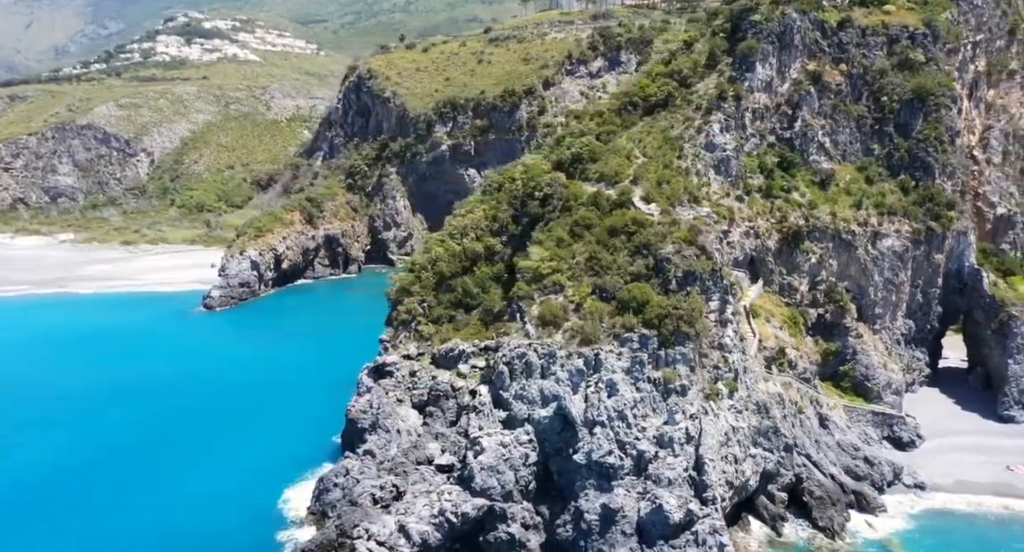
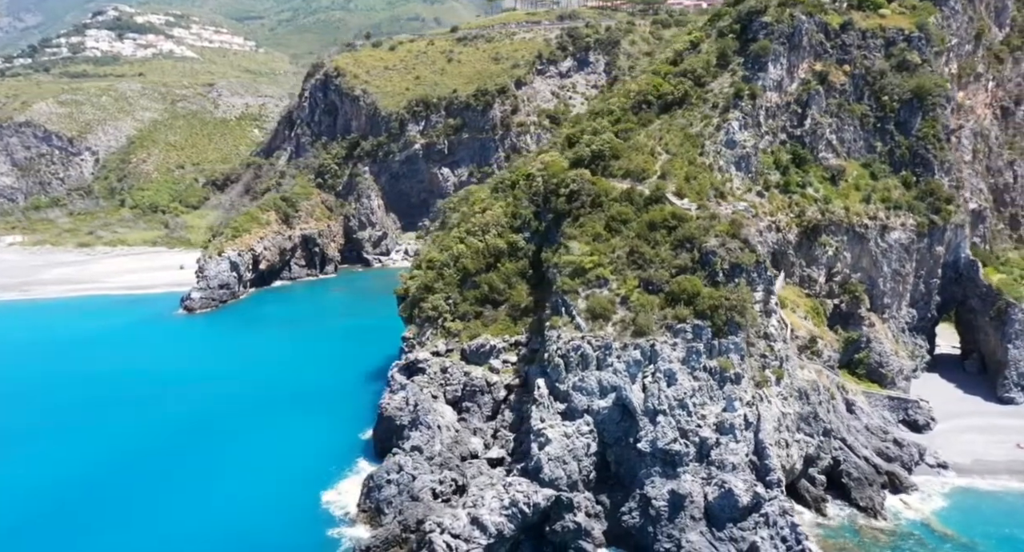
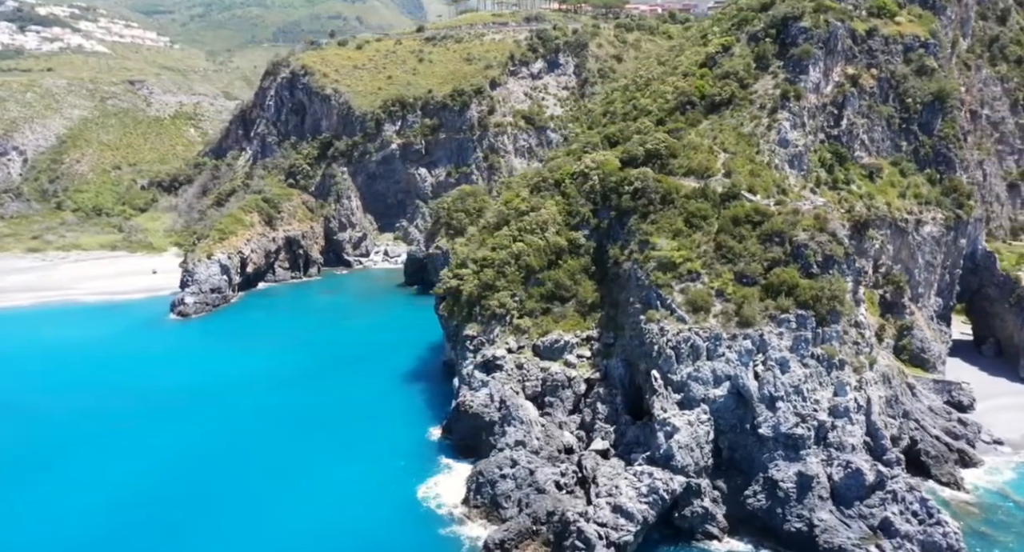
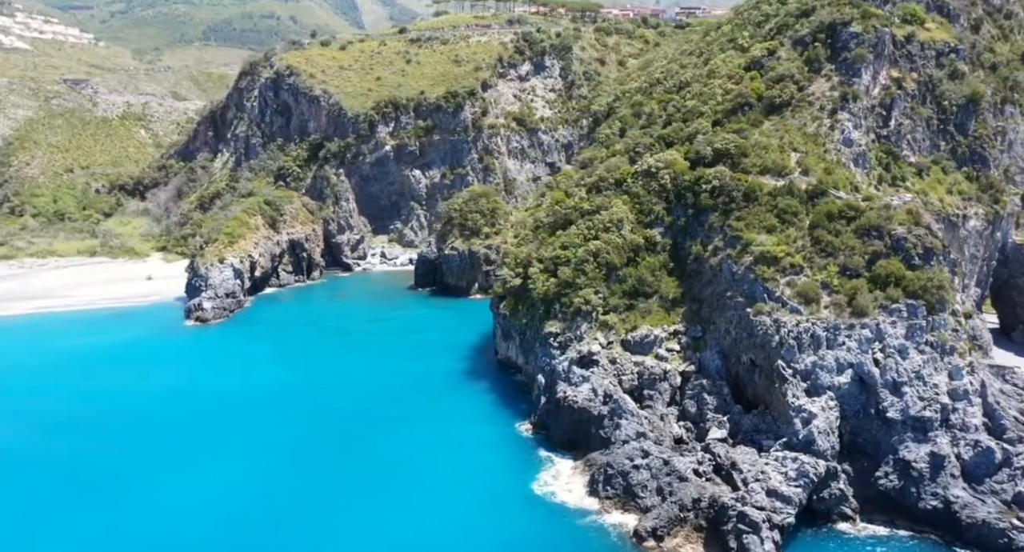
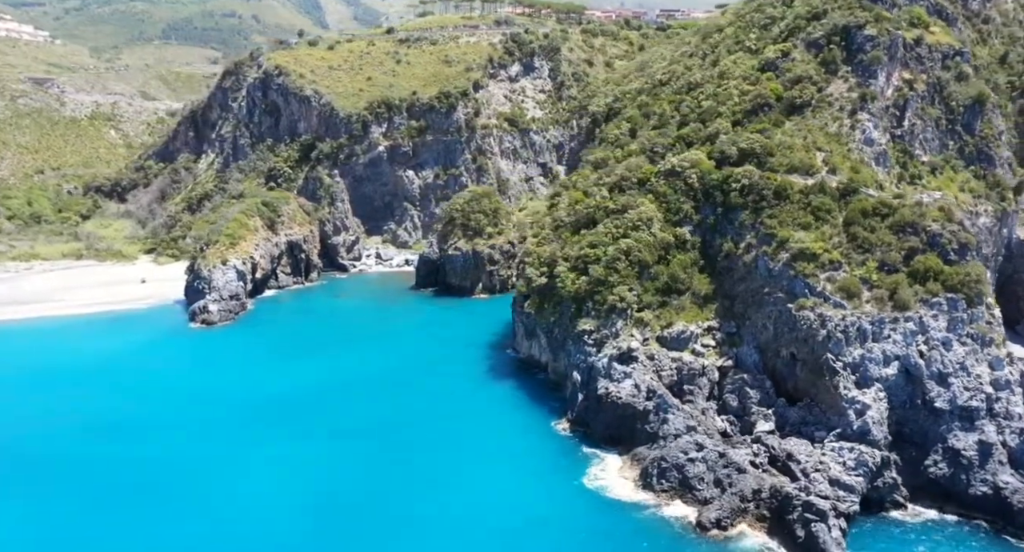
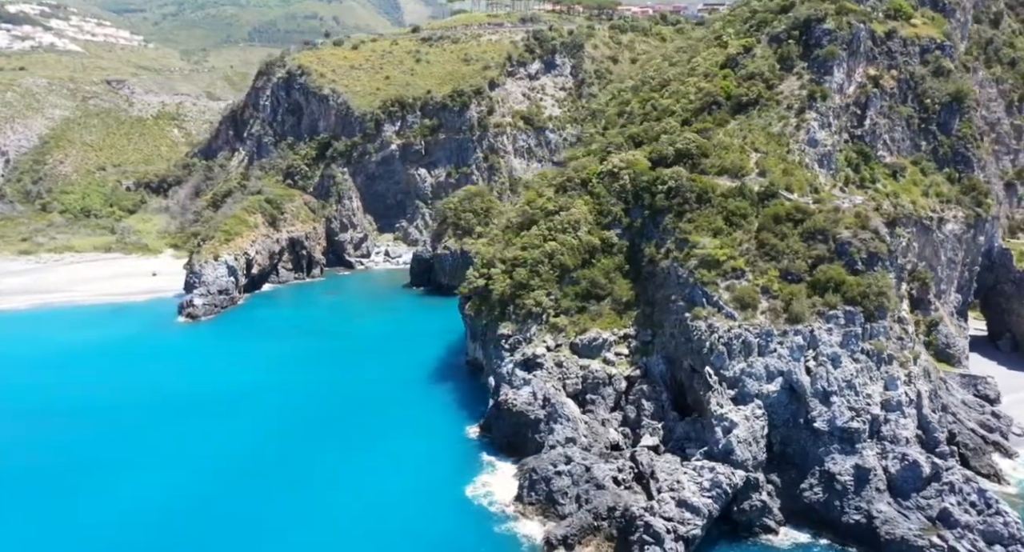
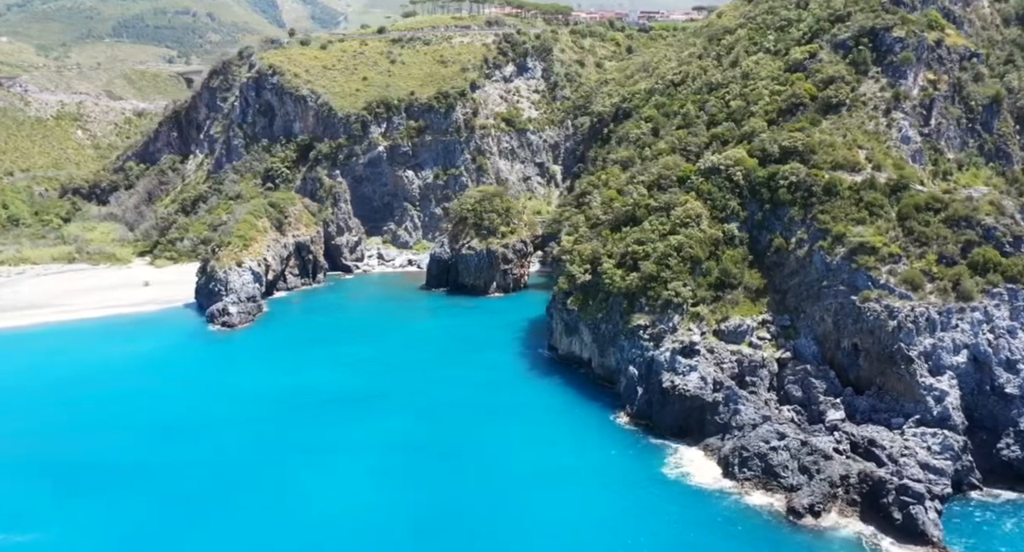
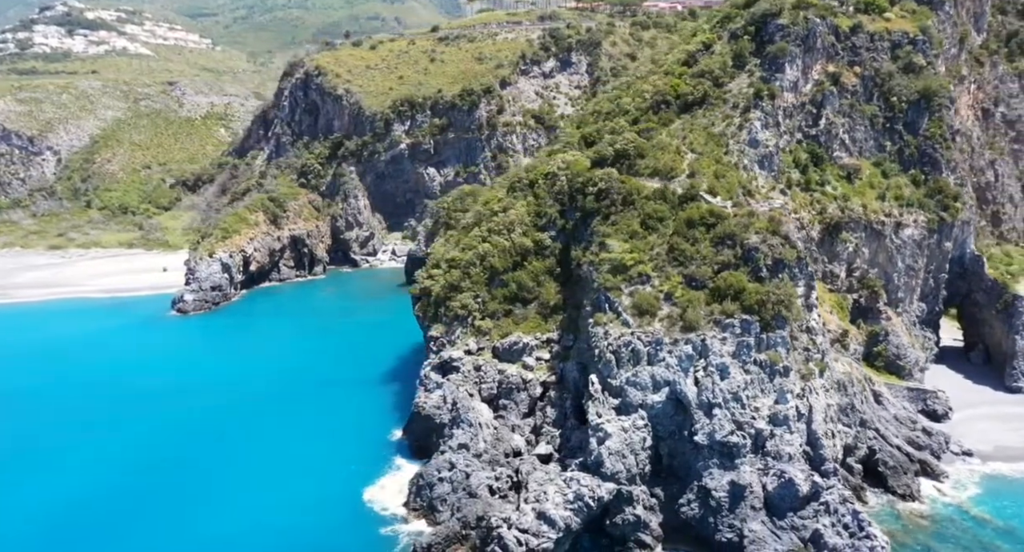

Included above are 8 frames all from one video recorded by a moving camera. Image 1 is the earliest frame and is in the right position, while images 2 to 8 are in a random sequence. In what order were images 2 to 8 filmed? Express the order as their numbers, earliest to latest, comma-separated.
2, 8, 3, 6, 4, 5, 7
